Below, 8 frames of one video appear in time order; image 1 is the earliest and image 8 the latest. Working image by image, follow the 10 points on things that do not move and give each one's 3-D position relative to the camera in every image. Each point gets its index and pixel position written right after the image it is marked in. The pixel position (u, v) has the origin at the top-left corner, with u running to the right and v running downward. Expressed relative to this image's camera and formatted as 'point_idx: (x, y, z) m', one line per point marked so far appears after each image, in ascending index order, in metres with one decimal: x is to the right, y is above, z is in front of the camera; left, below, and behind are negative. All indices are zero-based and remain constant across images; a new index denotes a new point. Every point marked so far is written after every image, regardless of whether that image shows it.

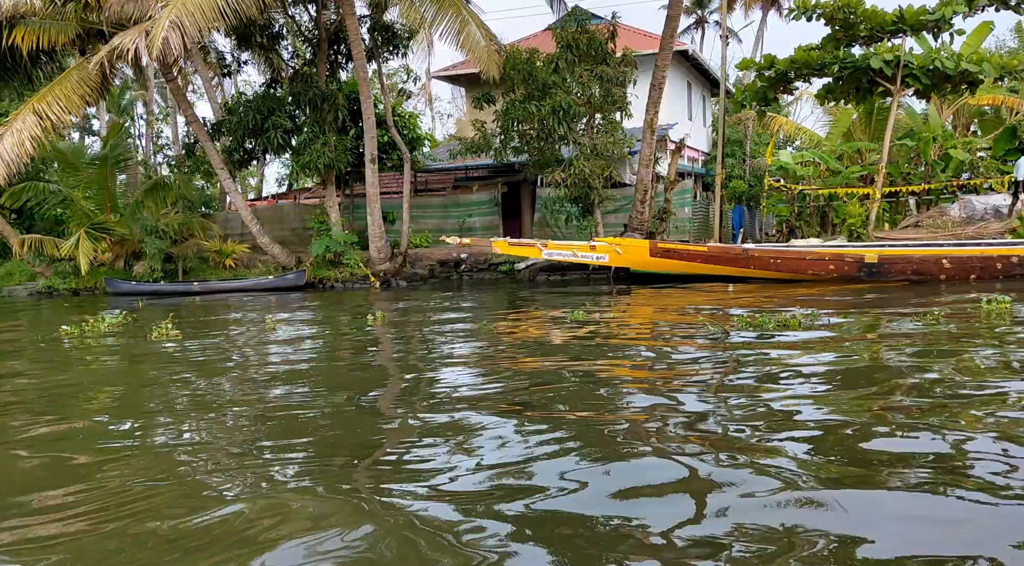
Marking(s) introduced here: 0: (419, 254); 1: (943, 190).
0: (-1.7, +0.5, +18.7) m
1: (+6.7, +1.4, +14.9) m
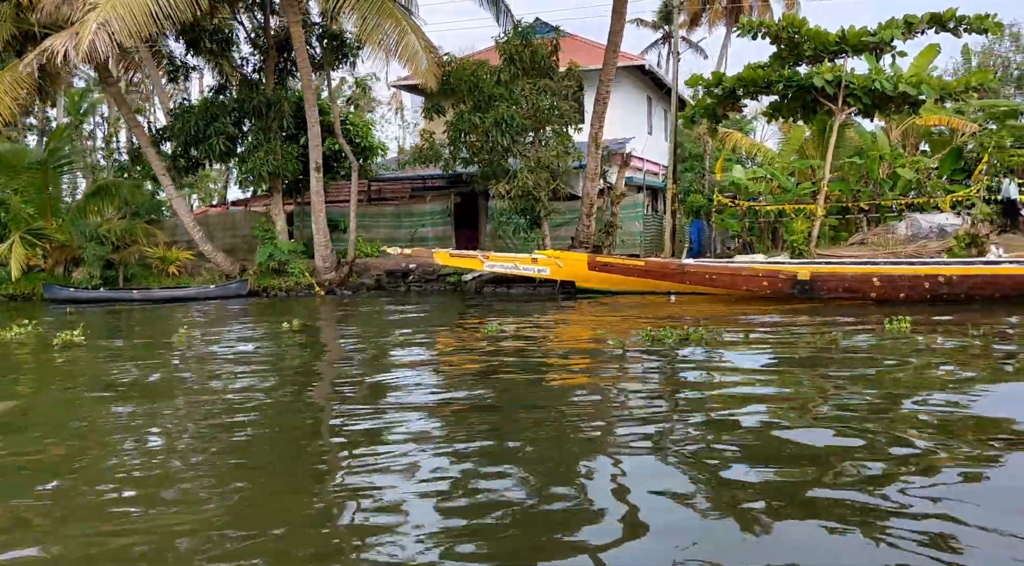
0: (-2.7, +0.3, +18.4) m
1: (+5.9, +1.2, +15.2) m
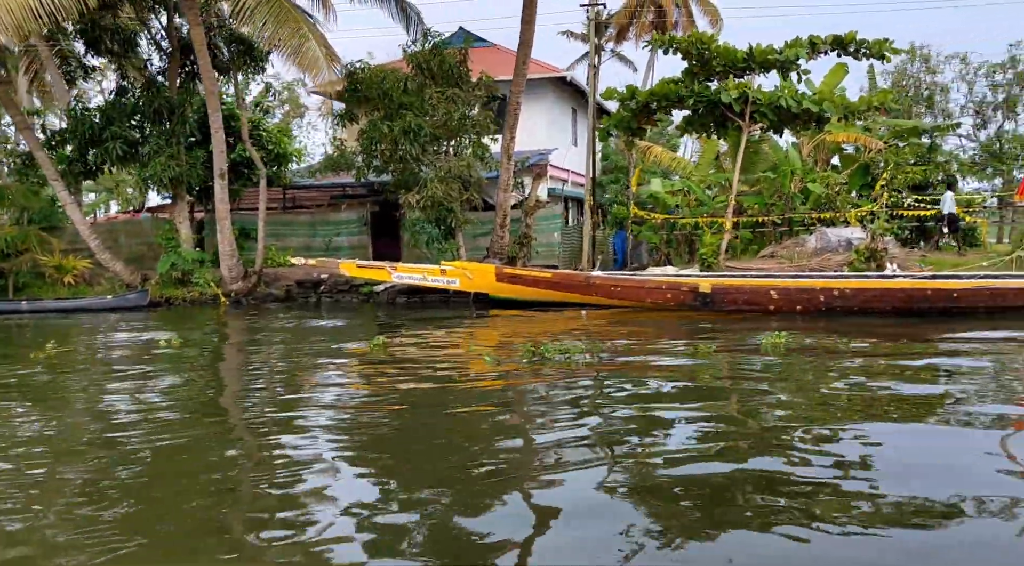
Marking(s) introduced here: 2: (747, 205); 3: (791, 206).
0: (-4.3, +0.2, +17.8) m
1: (+4.6, +1.0, +15.6) m
2: (+4.0, +1.3, +16.0) m
3: (+4.4, +1.2, +15.7) m
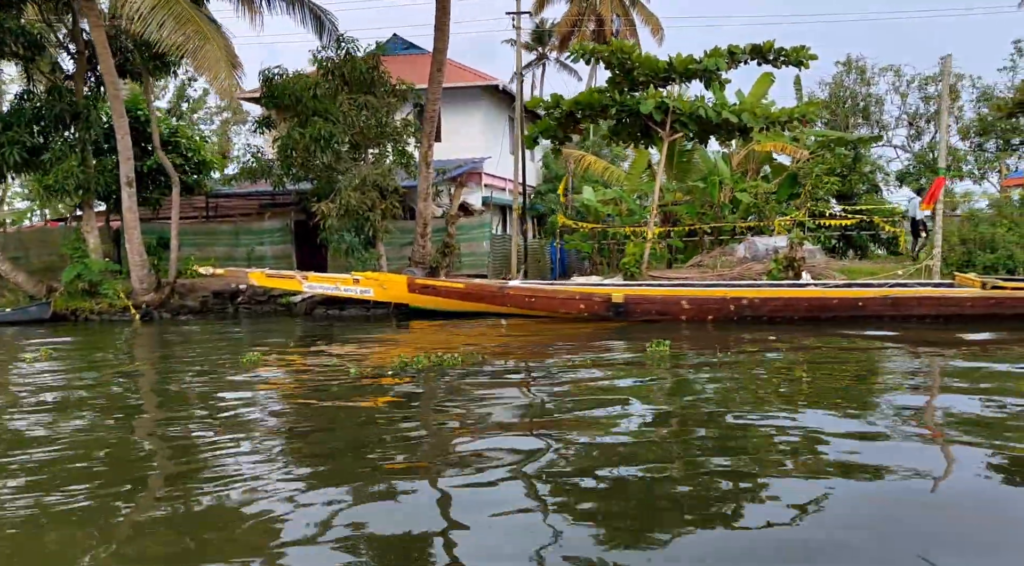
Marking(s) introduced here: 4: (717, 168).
0: (-5.7, -0.1, +17.0) m
1: (+3.5, +0.8, +15.9) m
2: (+2.8, +1.2, +16.2) m
3: (+3.3, +1.1, +15.9) m
4: (+3.3, +1.9, +16.0) m
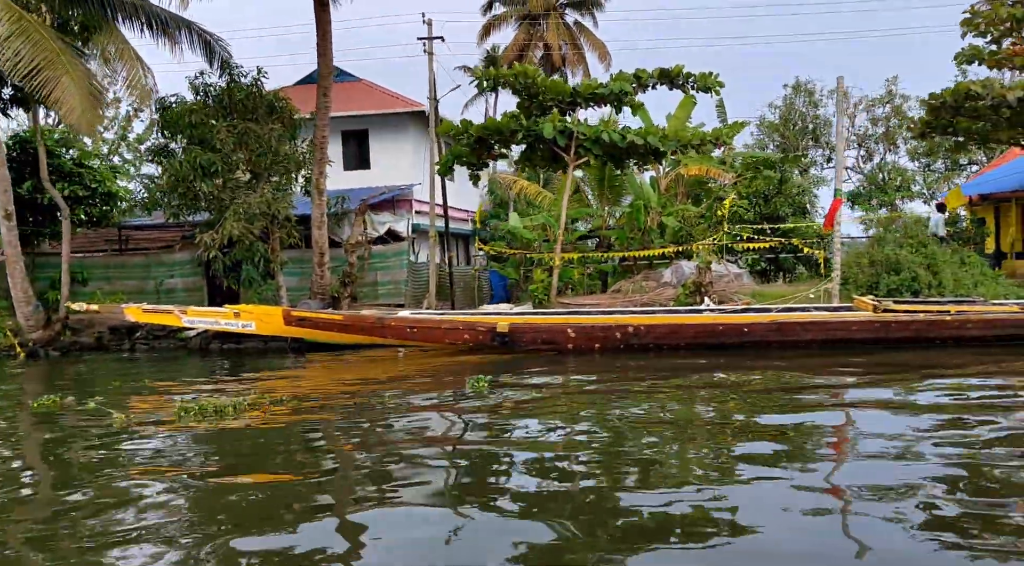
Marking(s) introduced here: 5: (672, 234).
0: (-6.9, -0.7, +16.1) m
1: (+2.3, +0.4, +15.7) m
2: (+1.6, +0.7, +16.0) m
3: (+2.1, +0.7, +15.7) m
4: (+2.1, +1.5, +15.9) m
5: (+2.5, +0.8, +15.8) m
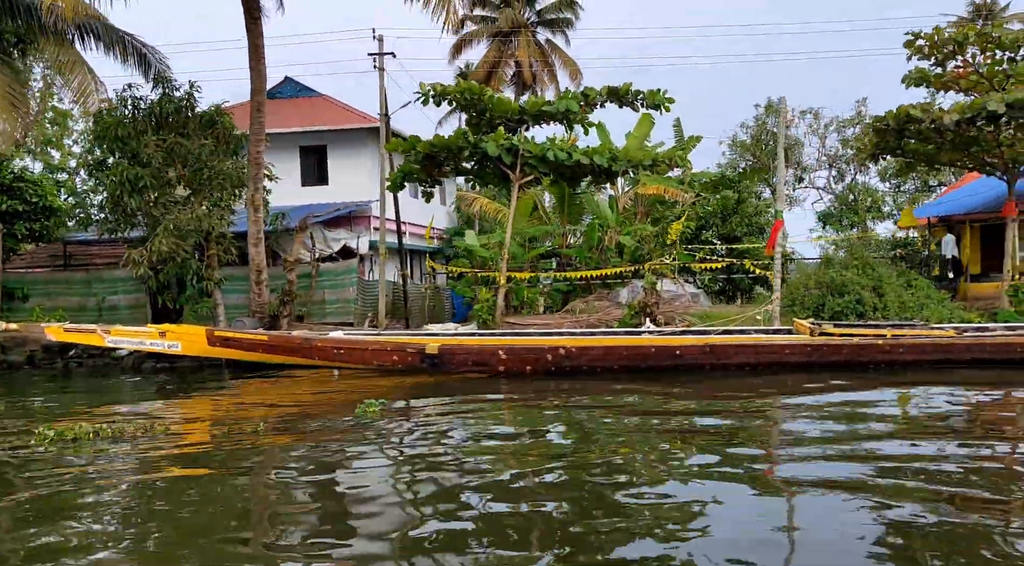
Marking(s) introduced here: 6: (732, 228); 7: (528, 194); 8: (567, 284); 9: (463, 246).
0: (-7.6, -0.9, +15.8) m
1: (+1.6, +0.1, +15.6) m
2: (+0.9, +0.4, +15.9) m
3: (+1.4, +0.4, +15.6) m
4: (+1.4, +1.2, +15.9) m
5: (+1.8, +0.5, +15.7) m
6: (+3.9, +1.0, +17.2) m
7: (+0.1, +1.5, +17.0) m
8: (+0.9, 0.0, +15.6) m
9: (-0.9, +0.6, +16.1) m
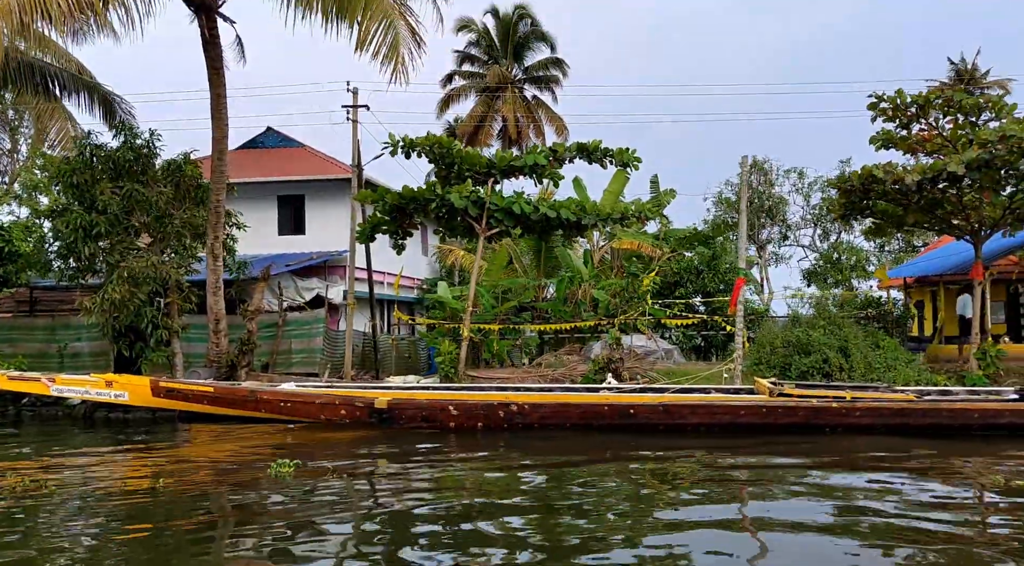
0: (-8.0, -1.6, +15.6) m
1: (+1.2, -0.7, +15.5) m
2: (+0.5, -0.4, +15.8) m
3: (+1.0, -0.5, +15.5) m
4: (+1.1, +0.3, +15.8) m
5: (+1.4, -0.4, +15.6) m
6: (+3.5, 0.0, +17.2) m
7: (-0.3, +0.6, +17.0) m
8: (+0.5, -0.9, +15.5) m
9: (-1.3, -0.3, +16.0) m
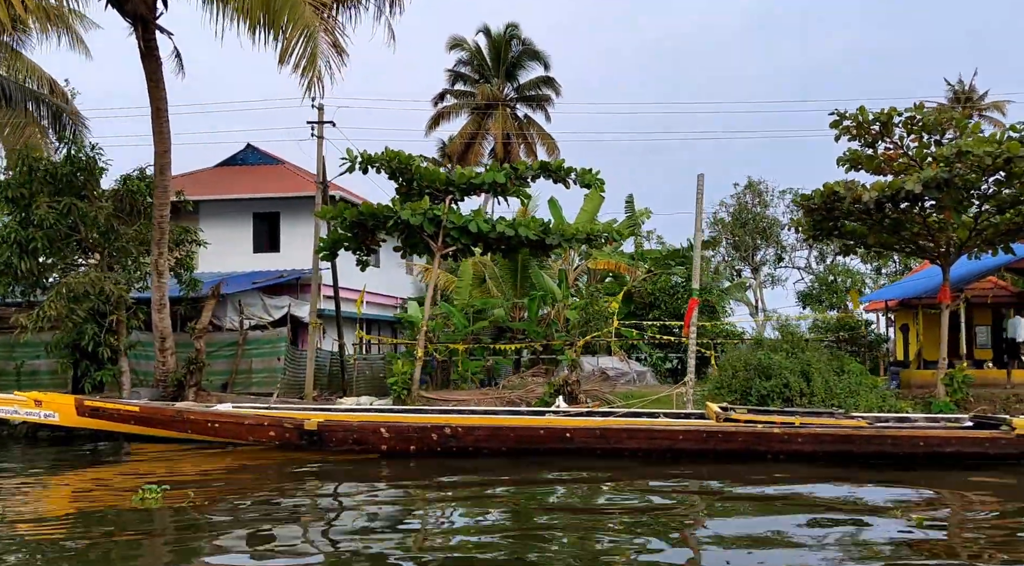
0: (-8.4, -1.9, +15.4) m
1: (+0.8, -1.1, +15.3) m
2: (+0.1, -0.8, +15.6) m
3: (+0.6, -0.8, +15.3) m
4: (+0.7, 0.0, +15.6) m
5: (+1.0, -0.7, +15.4) m
6: (+3.1, -0.4, +17.0) m
7: (-0.7, +0.3, +16.8) m
8: (+0.1, -1.2, +15.3) m
9: (-1.7, -0.6, +15.8) m
